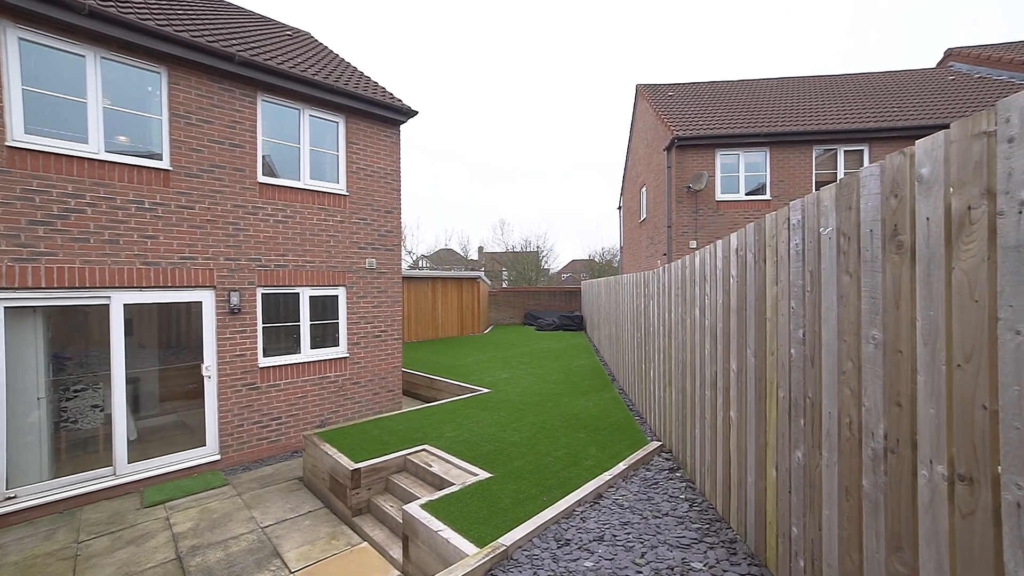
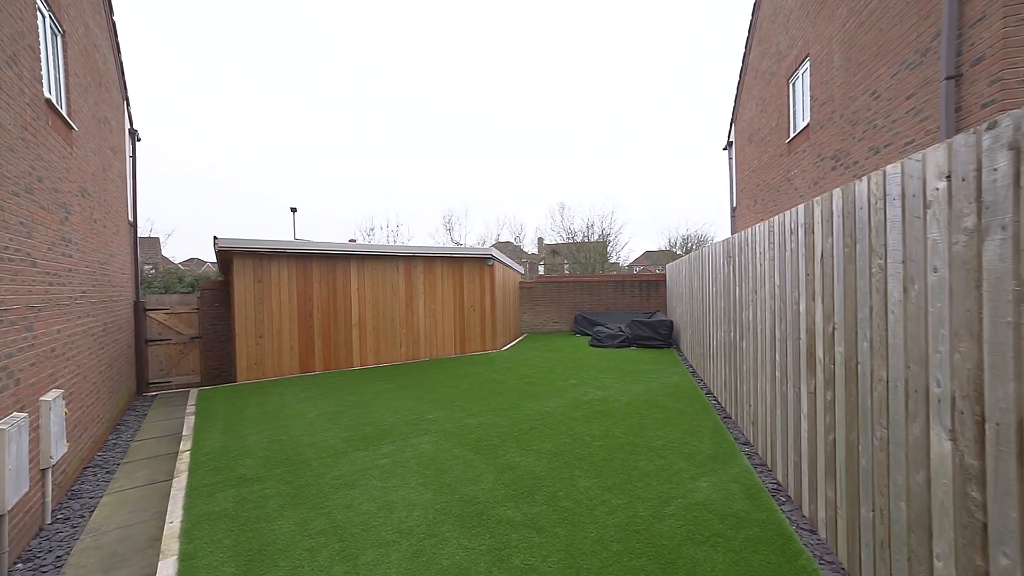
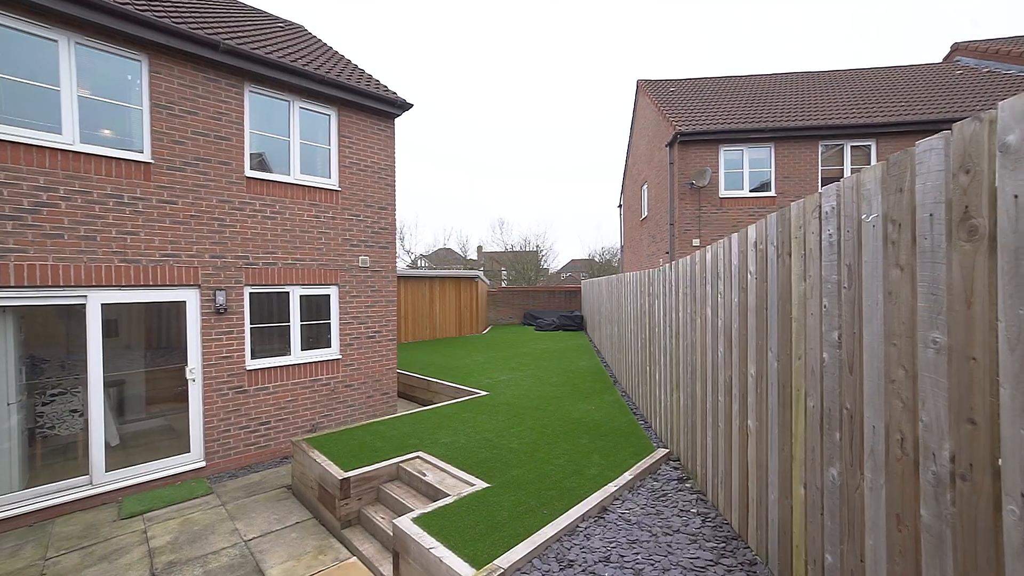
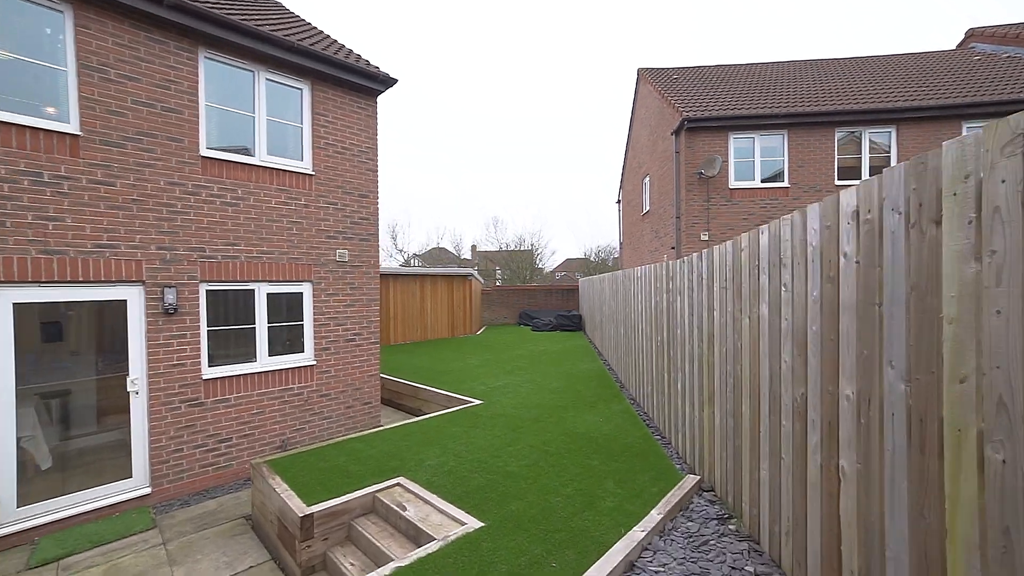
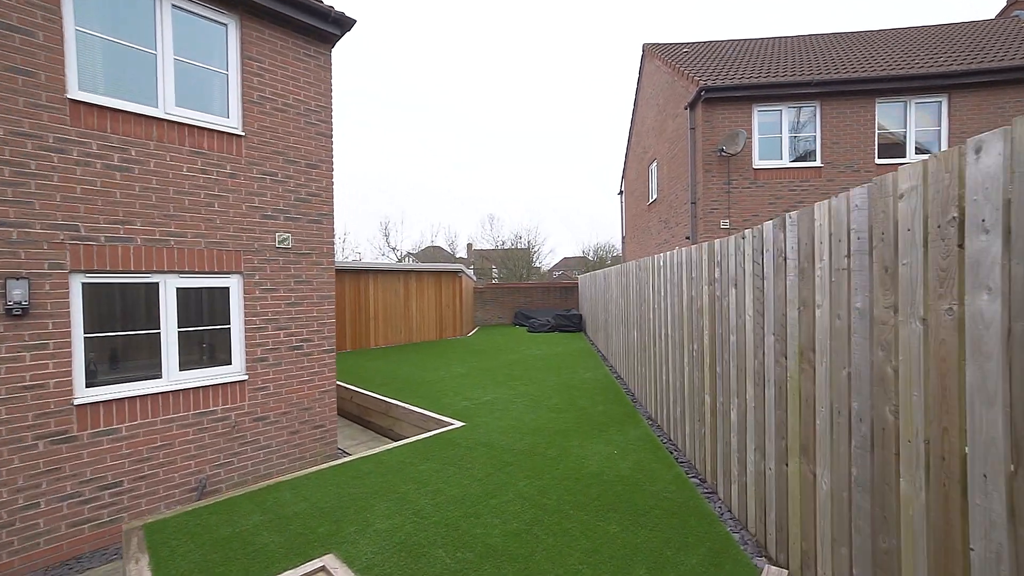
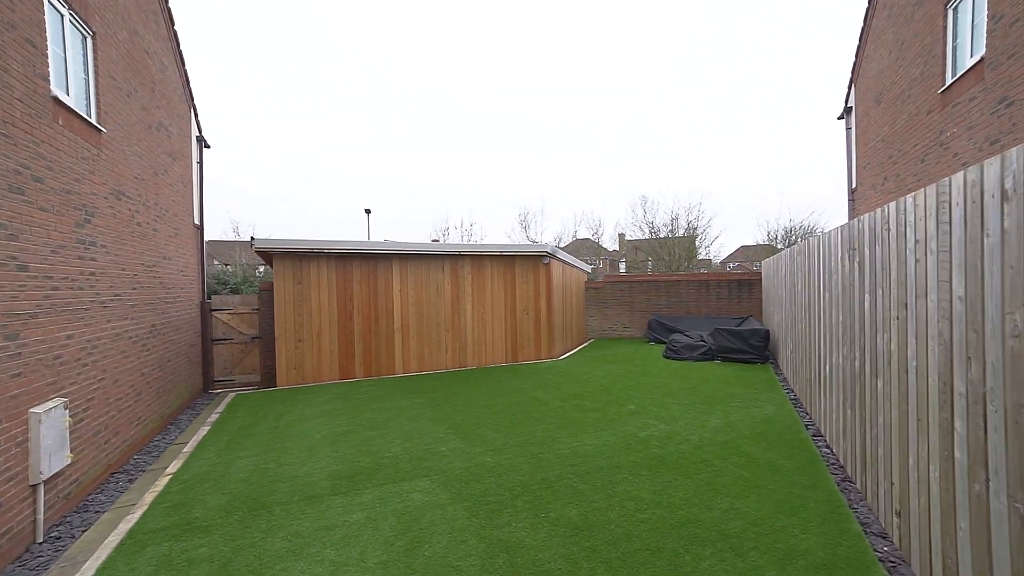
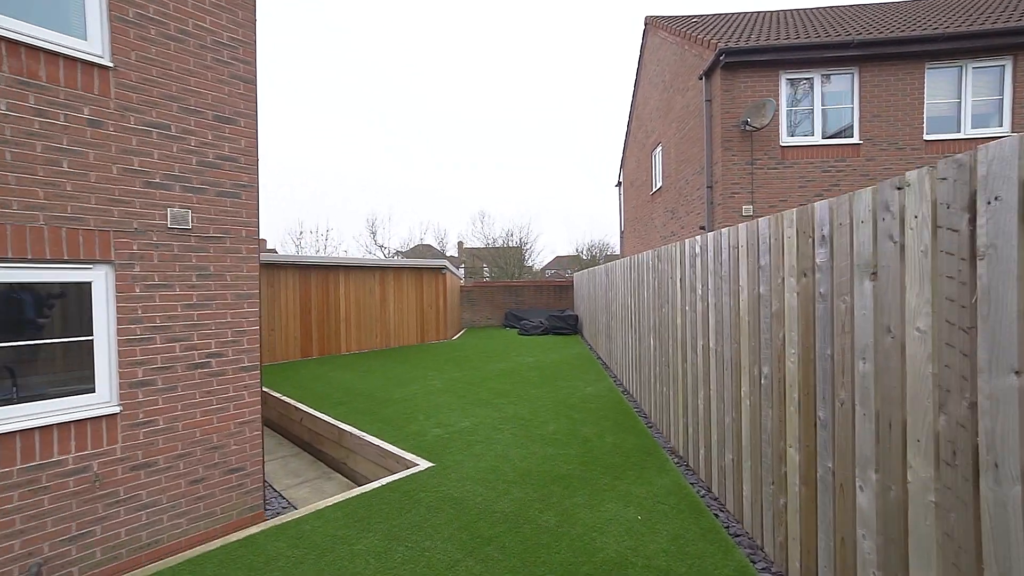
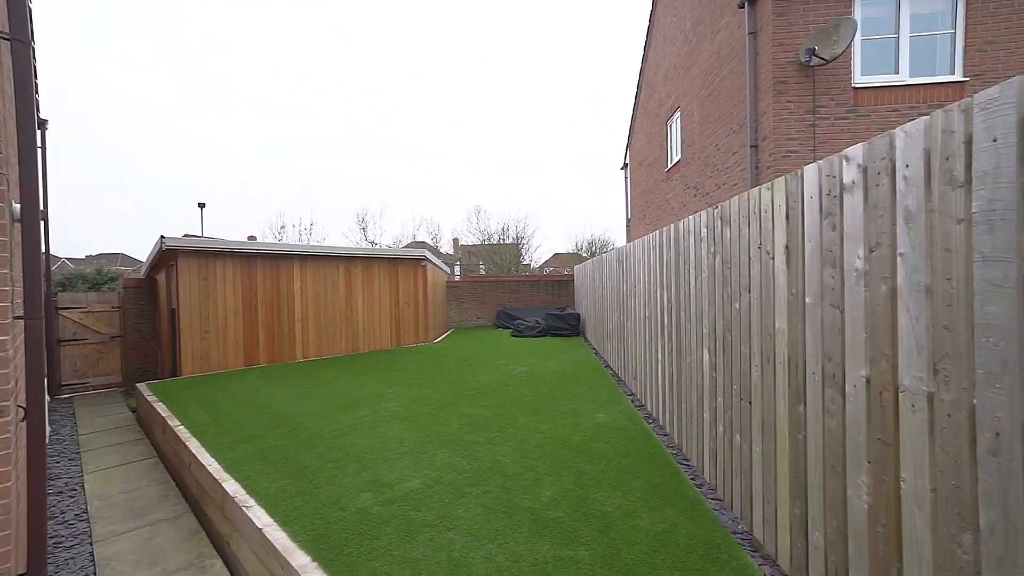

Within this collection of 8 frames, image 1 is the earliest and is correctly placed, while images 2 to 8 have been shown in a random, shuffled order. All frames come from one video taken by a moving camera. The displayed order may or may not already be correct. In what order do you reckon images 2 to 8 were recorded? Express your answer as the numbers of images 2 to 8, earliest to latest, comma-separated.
3, 4, 5, 7, 8, 2, 6
